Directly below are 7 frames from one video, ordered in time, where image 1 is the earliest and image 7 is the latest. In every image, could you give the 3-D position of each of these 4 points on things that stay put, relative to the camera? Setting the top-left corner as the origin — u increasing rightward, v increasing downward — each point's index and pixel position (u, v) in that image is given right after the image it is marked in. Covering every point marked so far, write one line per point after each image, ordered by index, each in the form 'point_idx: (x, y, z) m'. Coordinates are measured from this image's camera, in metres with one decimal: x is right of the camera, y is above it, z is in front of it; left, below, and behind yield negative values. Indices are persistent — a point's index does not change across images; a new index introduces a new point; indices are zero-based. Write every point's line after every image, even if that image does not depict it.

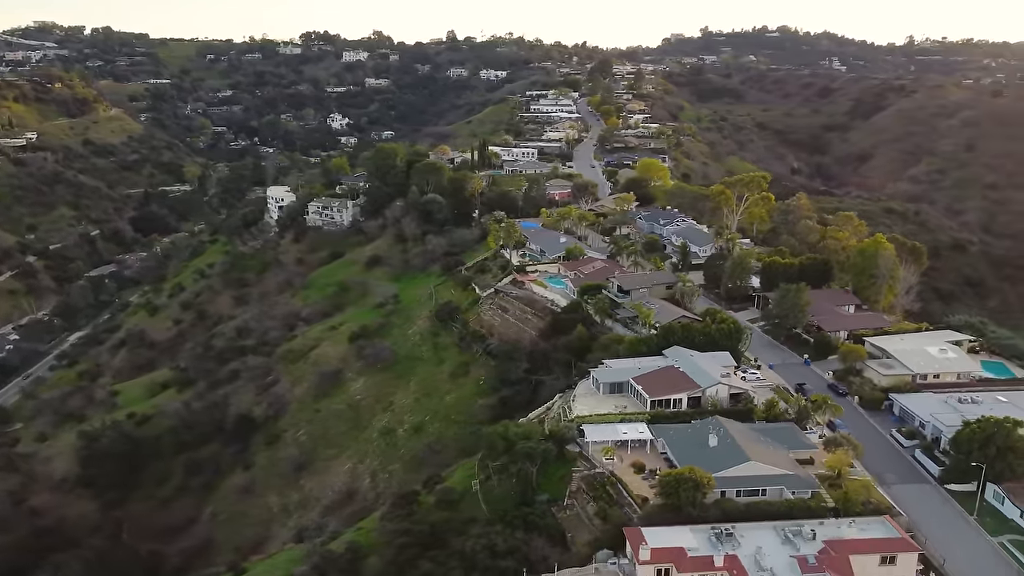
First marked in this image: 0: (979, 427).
0: (+11.7, -3.4, +18.9) m
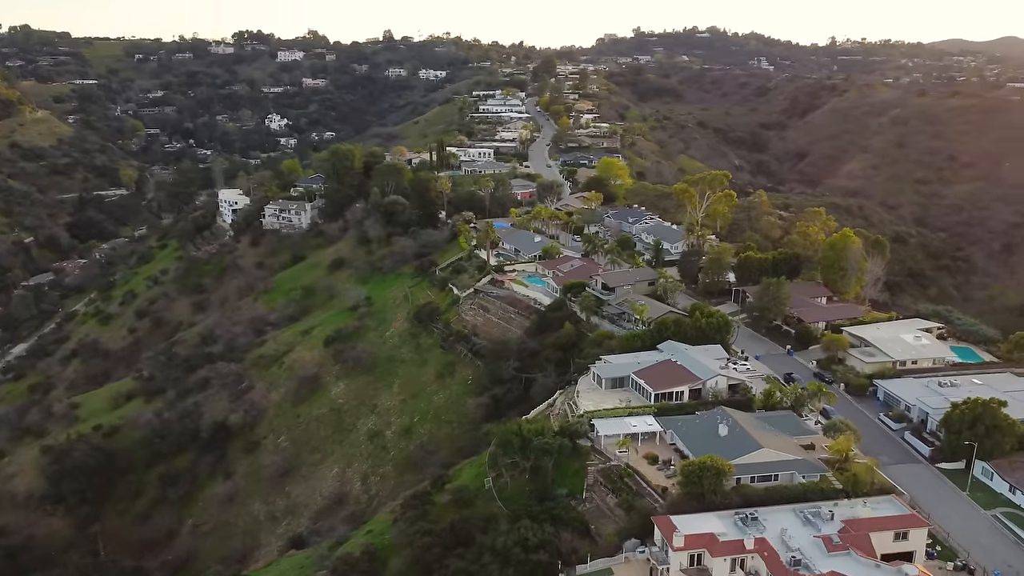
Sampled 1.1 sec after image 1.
0: (+12.1, -3.2, +20.1) m
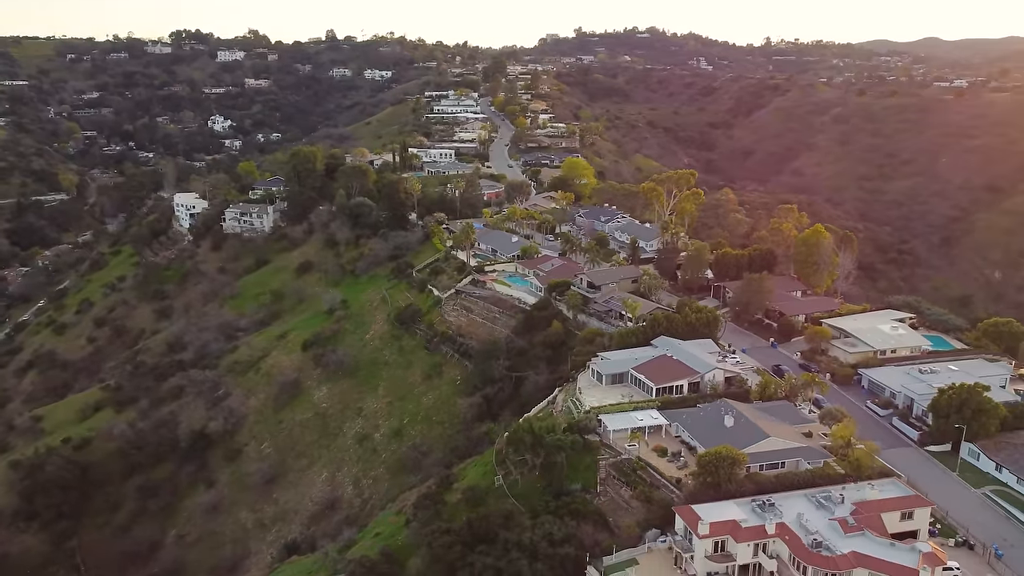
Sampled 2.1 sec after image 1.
0: (+12.4, -2.9, +21.2) m
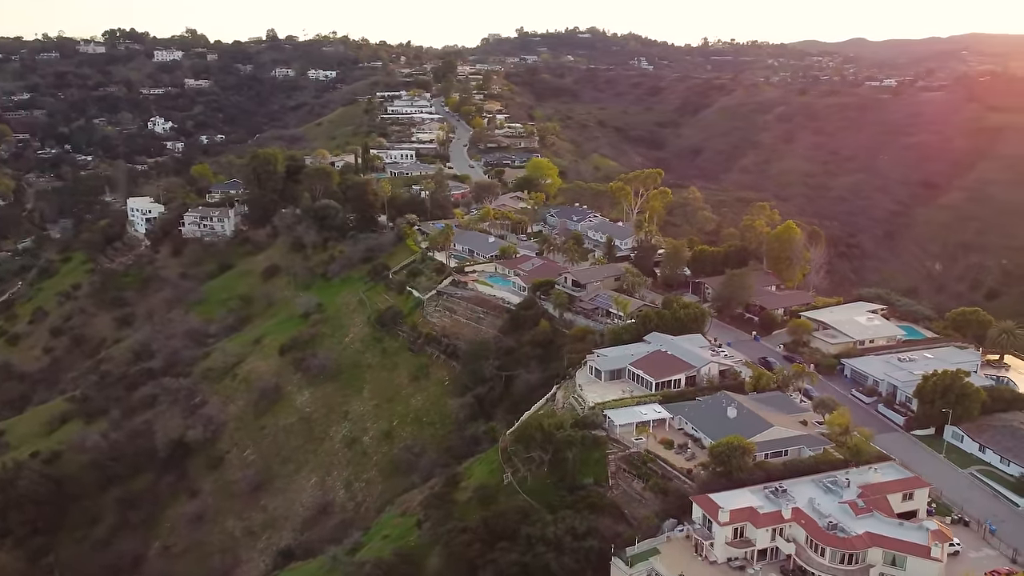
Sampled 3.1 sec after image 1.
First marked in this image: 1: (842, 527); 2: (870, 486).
0: (+12.6, -2.7, +22.3) m
1: (+7.0, -5.1, +16.1) m
2: (+8.4, -4.7, +17.9) m
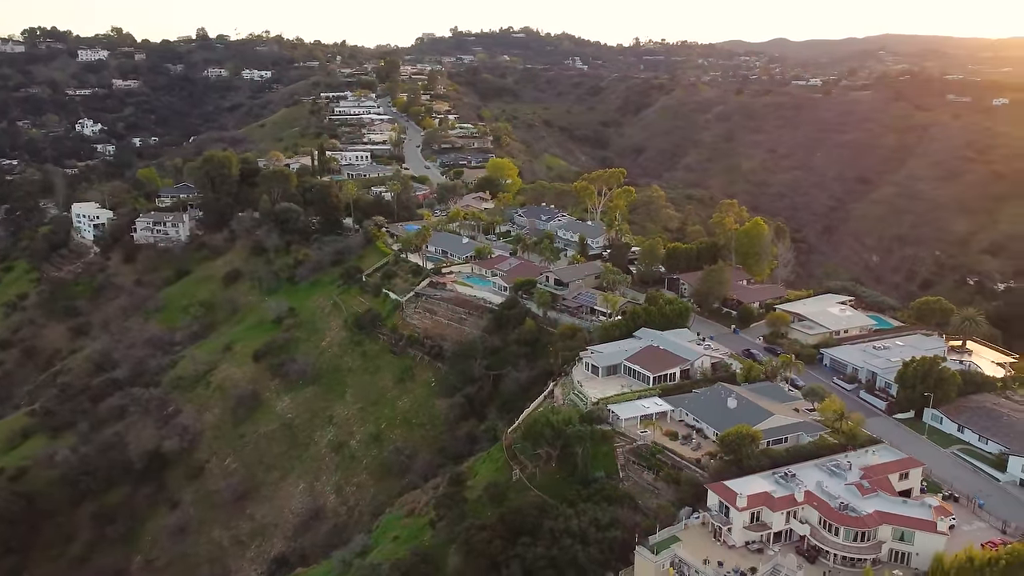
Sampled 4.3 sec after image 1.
0: (+12.7, -2.4, +23.6) m
1: (+7.6, -4.9, +17.0) m
2: (+8.9, -4.5, +18.9) m
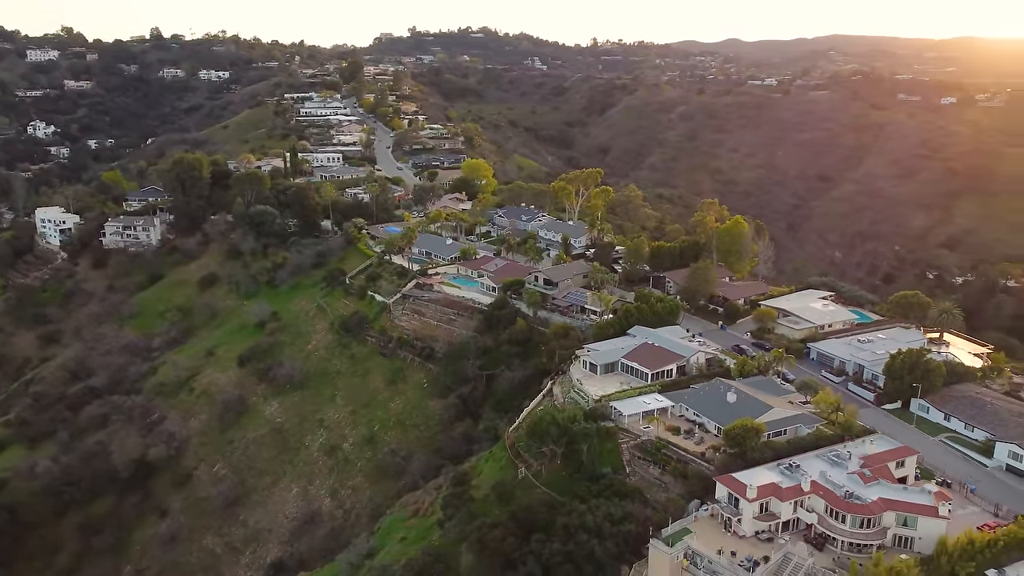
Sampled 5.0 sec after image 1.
0: (+12.7, -2.2, +24.4) m
1: (+8.0, -4.8, +17.6) m
2: (+9.2, -4.4, +19.5) m
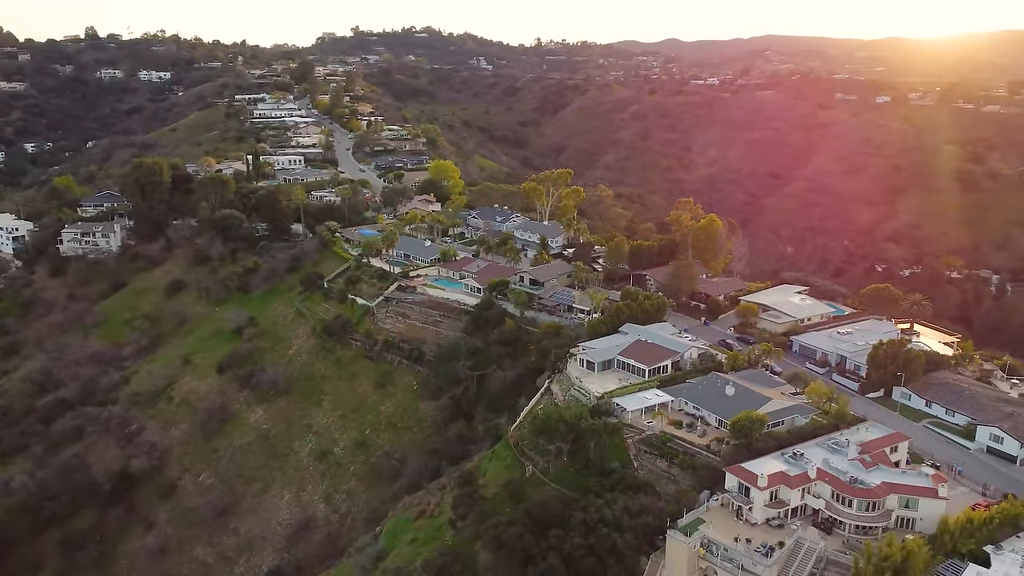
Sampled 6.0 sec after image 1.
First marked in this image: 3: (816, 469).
0: (+12.7, -2.0, +25.6) m
1: (+8.5, -4.7, +18.5) m
2: (+9.5, -4.2, +20.5) m
3: (+7.6, -4.5, +19.0) m
